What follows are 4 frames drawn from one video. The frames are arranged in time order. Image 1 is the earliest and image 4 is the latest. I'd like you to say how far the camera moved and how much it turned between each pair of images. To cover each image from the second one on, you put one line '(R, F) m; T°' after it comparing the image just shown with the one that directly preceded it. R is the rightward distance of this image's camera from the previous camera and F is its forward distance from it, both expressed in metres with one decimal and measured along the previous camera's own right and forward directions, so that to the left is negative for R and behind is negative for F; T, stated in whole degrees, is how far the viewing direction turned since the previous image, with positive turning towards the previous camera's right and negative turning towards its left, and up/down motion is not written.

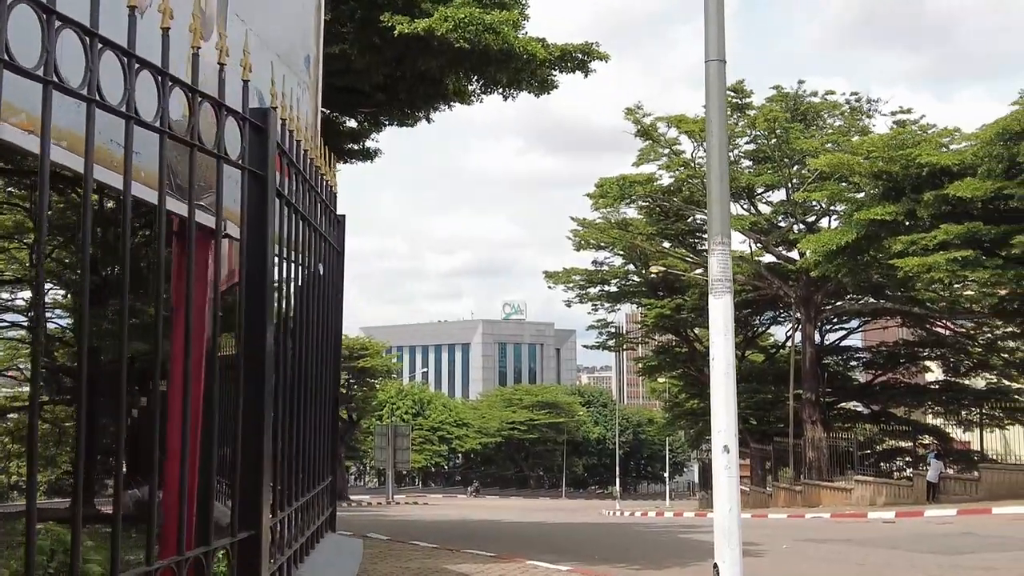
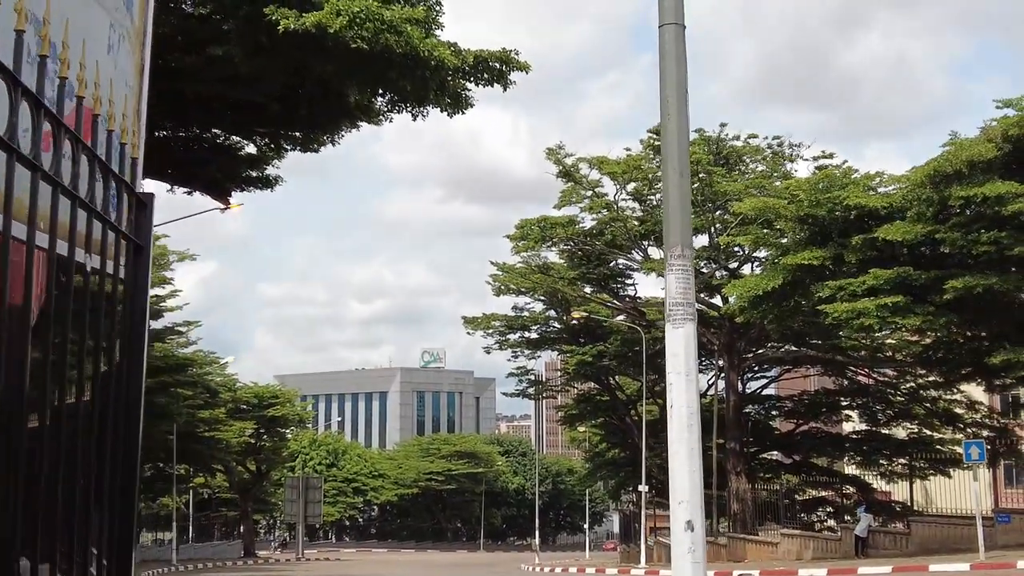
(+0.1, +1.4) m; +4°
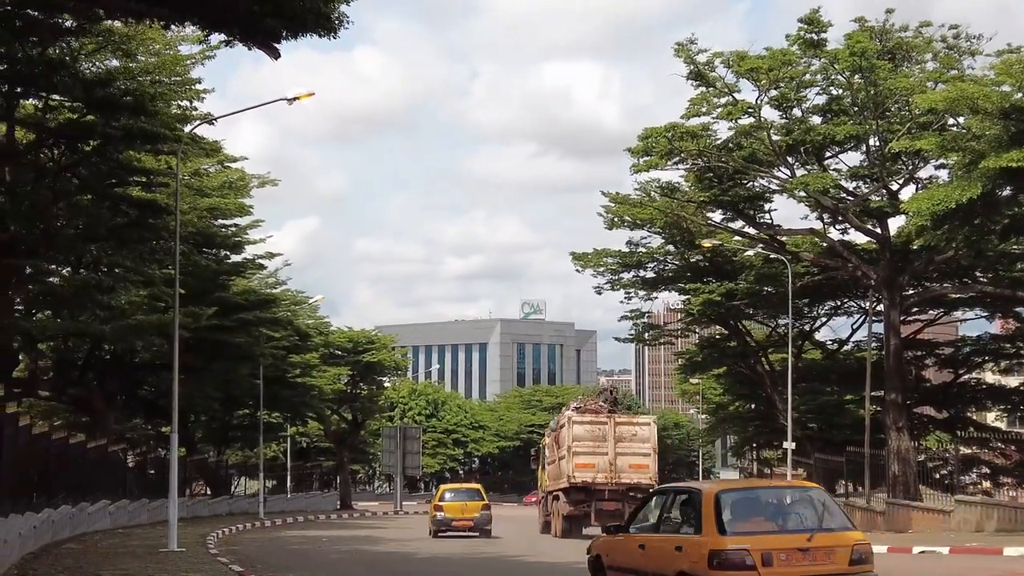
(-0.6, +4.2) m; -6°
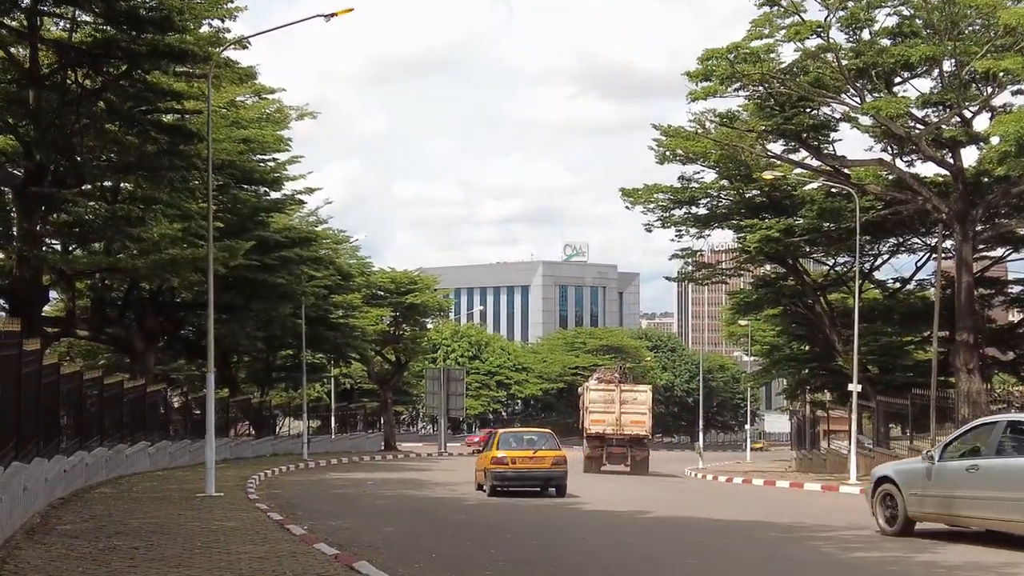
(-0.2, +1.2) m; -2°
